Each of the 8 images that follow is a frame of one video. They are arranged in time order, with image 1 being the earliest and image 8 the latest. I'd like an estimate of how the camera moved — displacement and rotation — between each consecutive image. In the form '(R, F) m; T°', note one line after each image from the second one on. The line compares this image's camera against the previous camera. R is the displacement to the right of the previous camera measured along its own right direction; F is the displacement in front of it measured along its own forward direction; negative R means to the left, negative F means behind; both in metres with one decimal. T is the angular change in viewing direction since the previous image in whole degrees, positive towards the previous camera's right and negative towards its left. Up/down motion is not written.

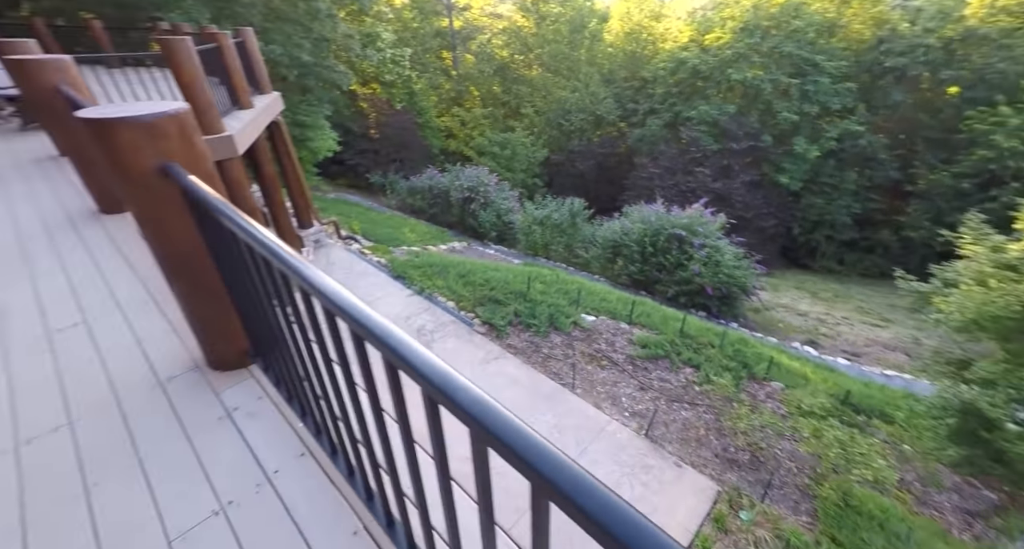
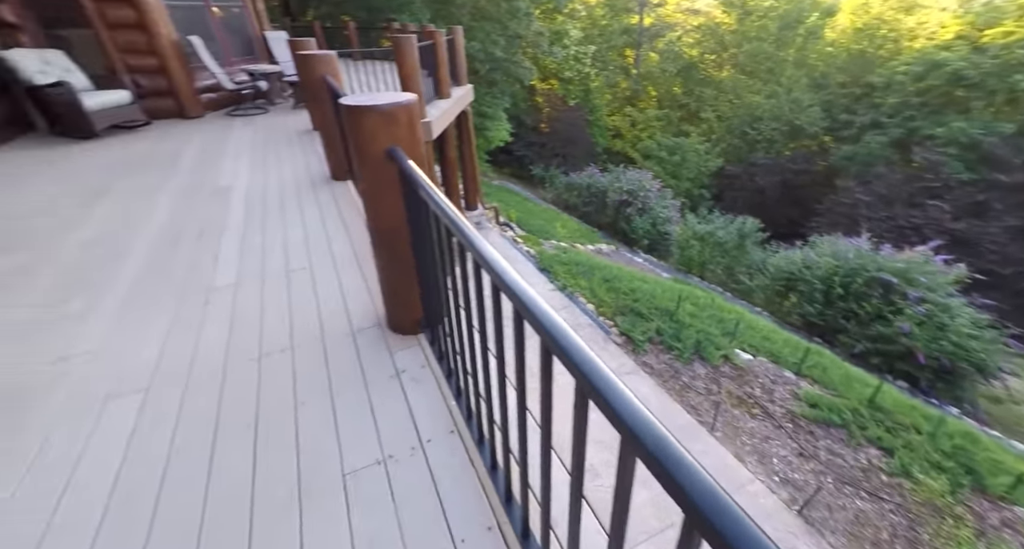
(0.0, 0.0) m; -19°
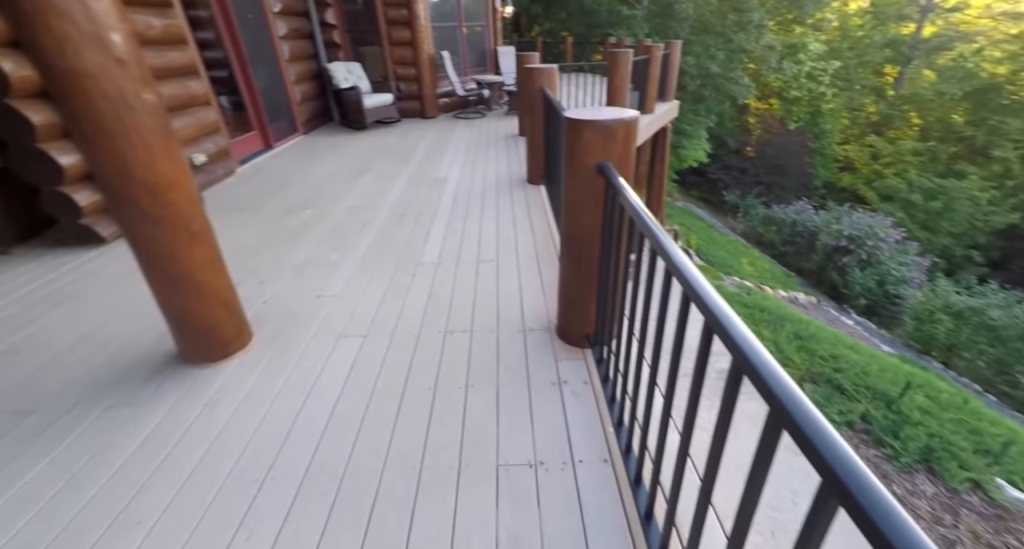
(0.0, 0.0) m; -21°
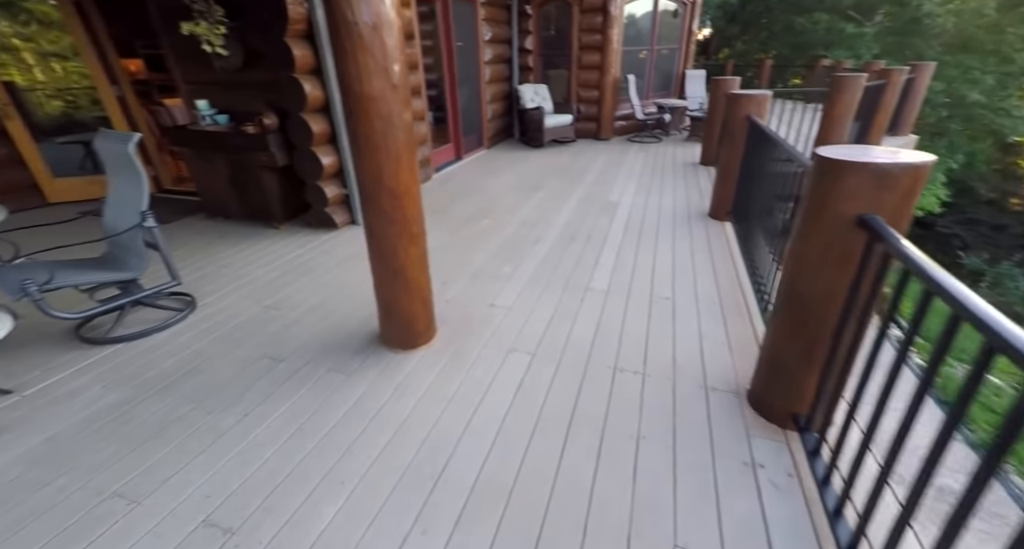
(-0.1, 0.0) m; -19°
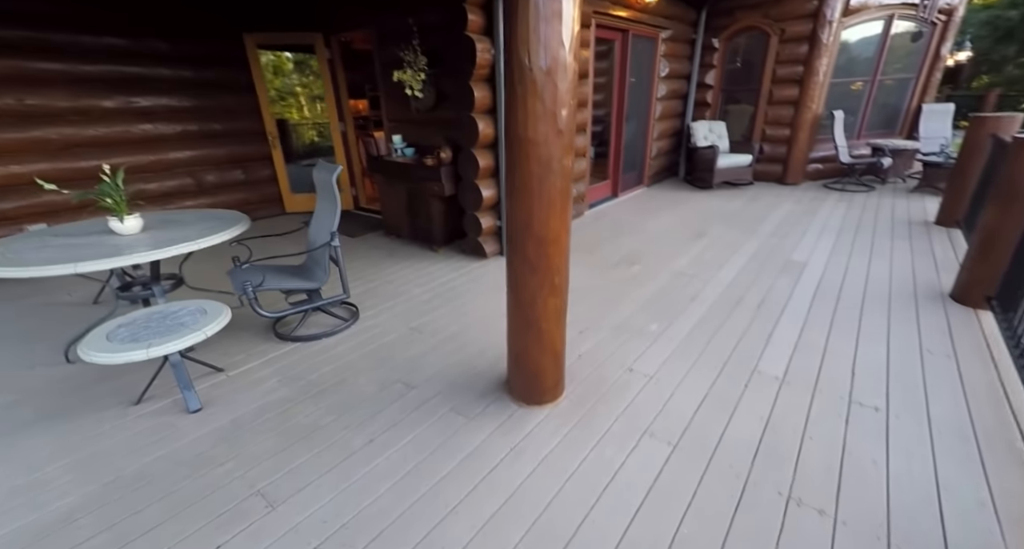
(0.0, +0.2) m; -19°
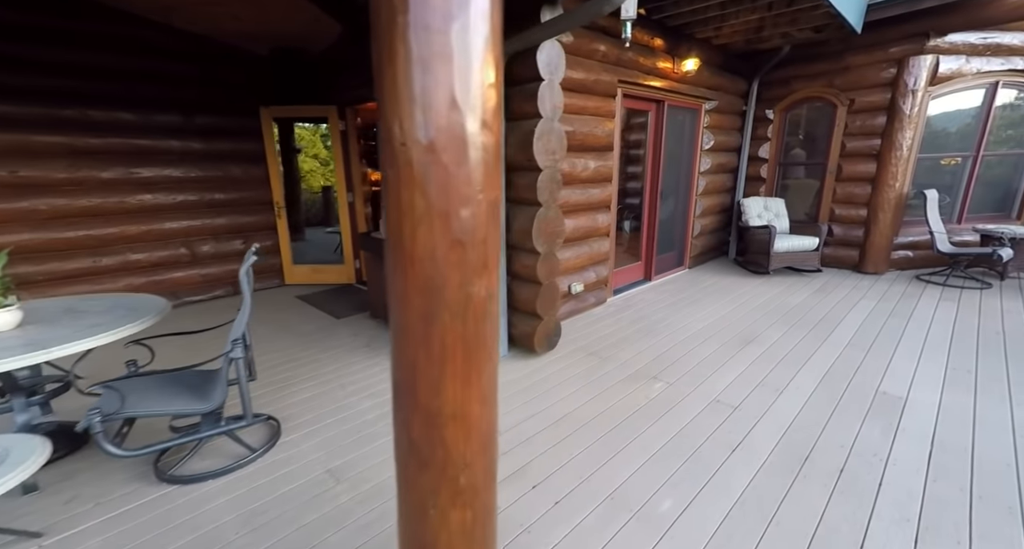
(+0.4, +0.7) m; -7°
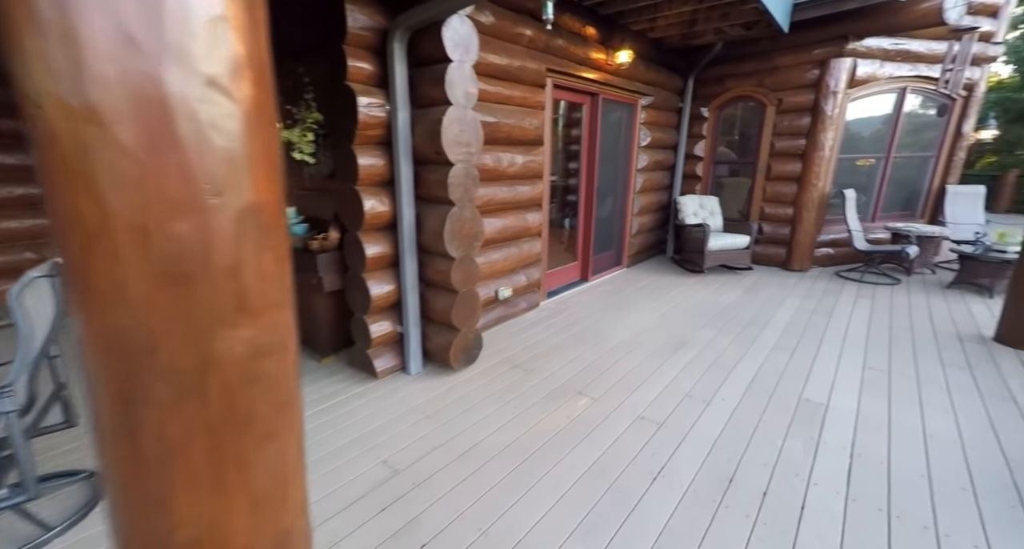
(+0.2, +0.3) m; +6°
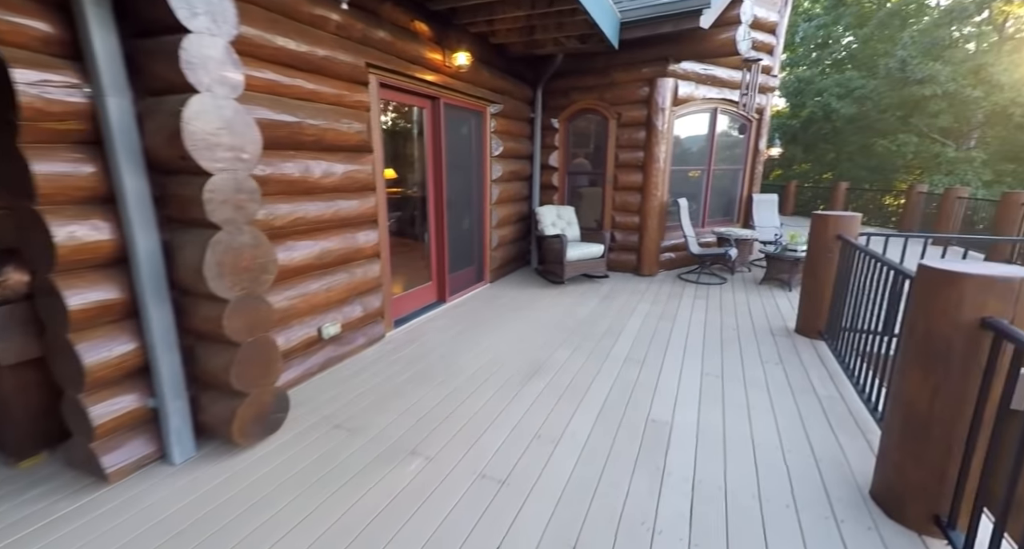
(+0.4, +0.5) m; +15°
